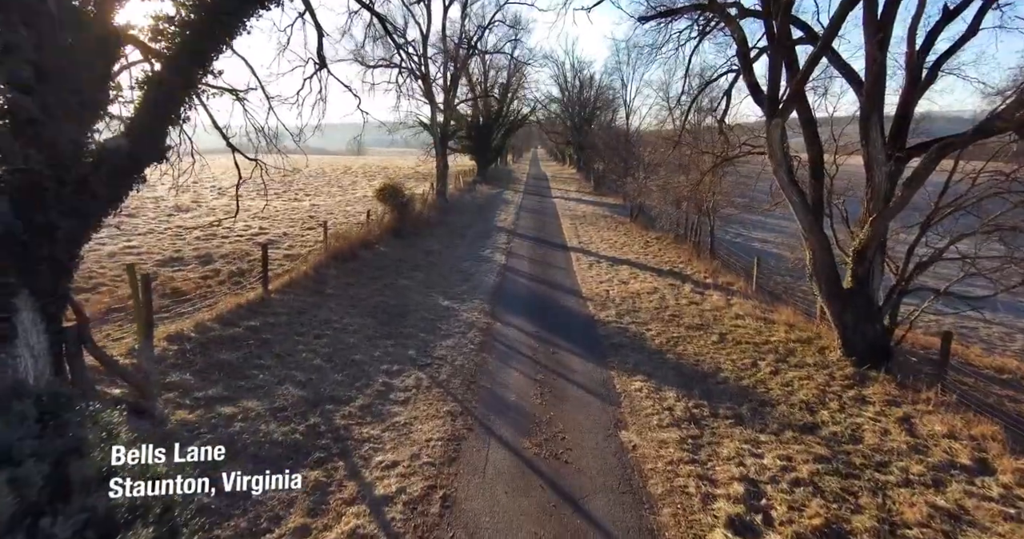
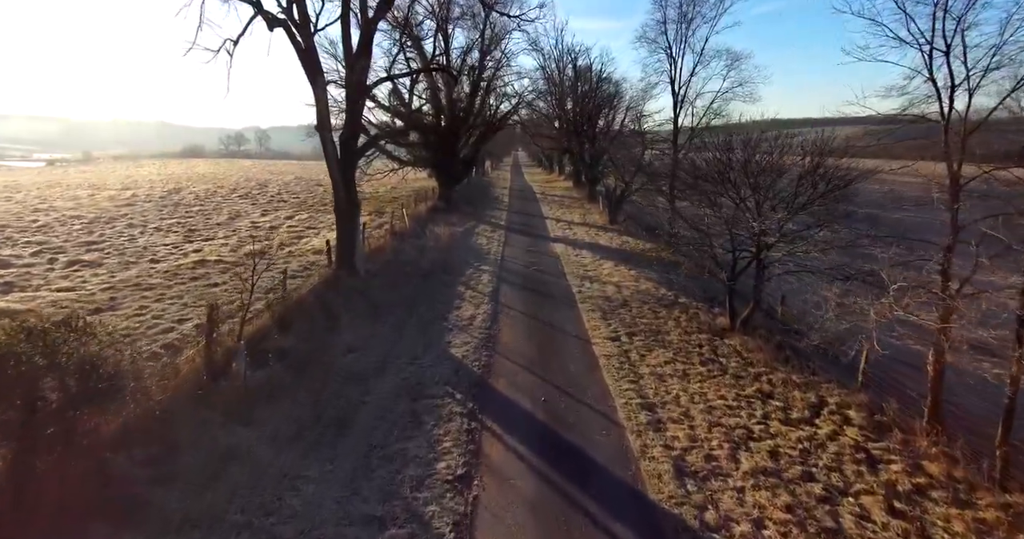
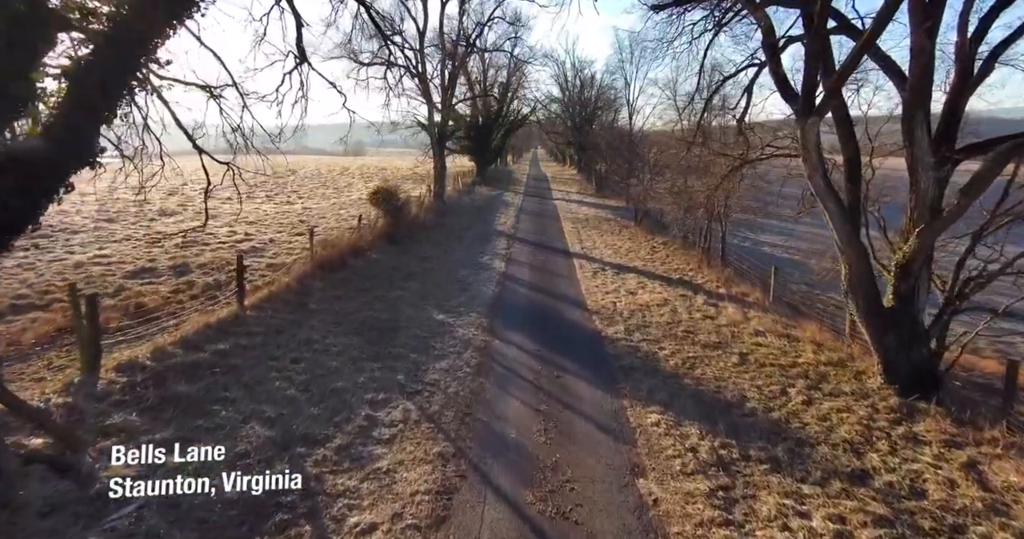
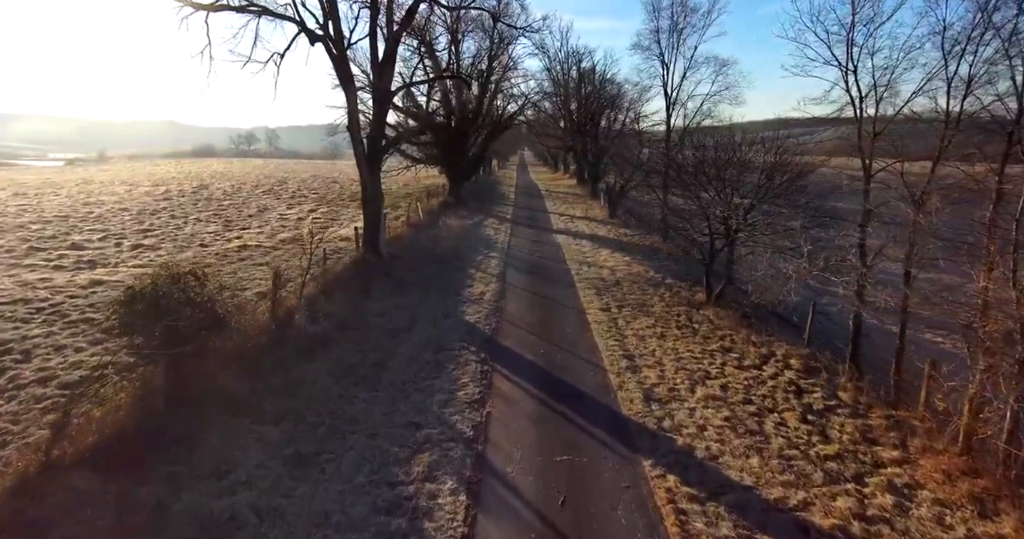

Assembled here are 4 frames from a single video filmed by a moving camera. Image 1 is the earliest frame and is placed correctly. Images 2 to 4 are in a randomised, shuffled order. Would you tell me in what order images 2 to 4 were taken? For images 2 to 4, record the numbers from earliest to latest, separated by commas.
3, 4, 2
